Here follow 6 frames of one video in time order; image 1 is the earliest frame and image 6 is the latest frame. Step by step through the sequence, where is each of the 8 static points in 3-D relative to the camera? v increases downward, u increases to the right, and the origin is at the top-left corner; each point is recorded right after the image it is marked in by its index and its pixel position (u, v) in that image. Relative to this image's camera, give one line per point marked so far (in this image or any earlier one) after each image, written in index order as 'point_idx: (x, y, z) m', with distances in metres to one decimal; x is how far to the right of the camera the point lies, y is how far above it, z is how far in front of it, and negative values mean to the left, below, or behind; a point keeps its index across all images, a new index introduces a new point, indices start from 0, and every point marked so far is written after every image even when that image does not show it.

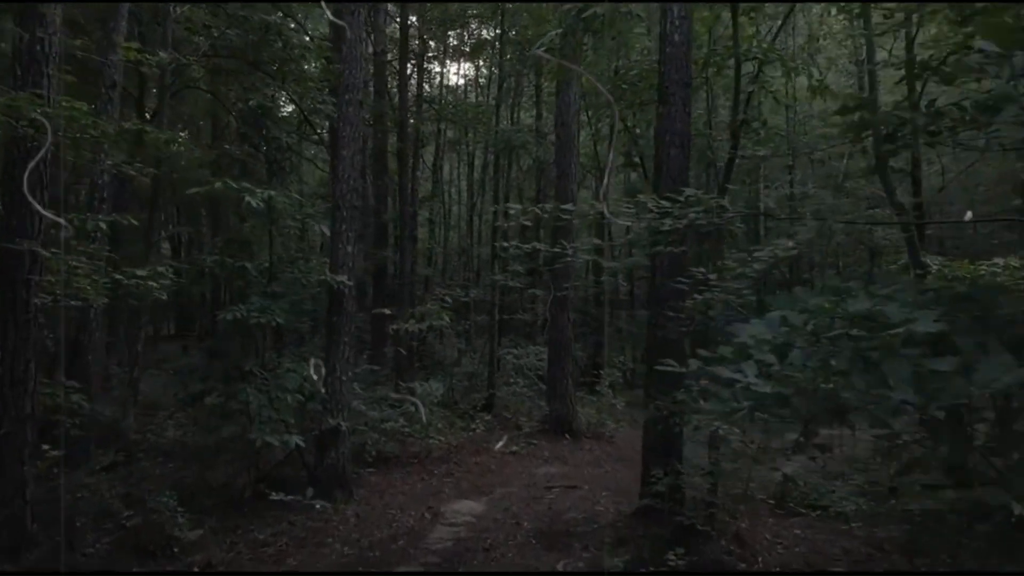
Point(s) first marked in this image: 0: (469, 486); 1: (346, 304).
0: (-0.5, -2.4, +10.2) m
1: (-1.8, -0.2, +9.0) m
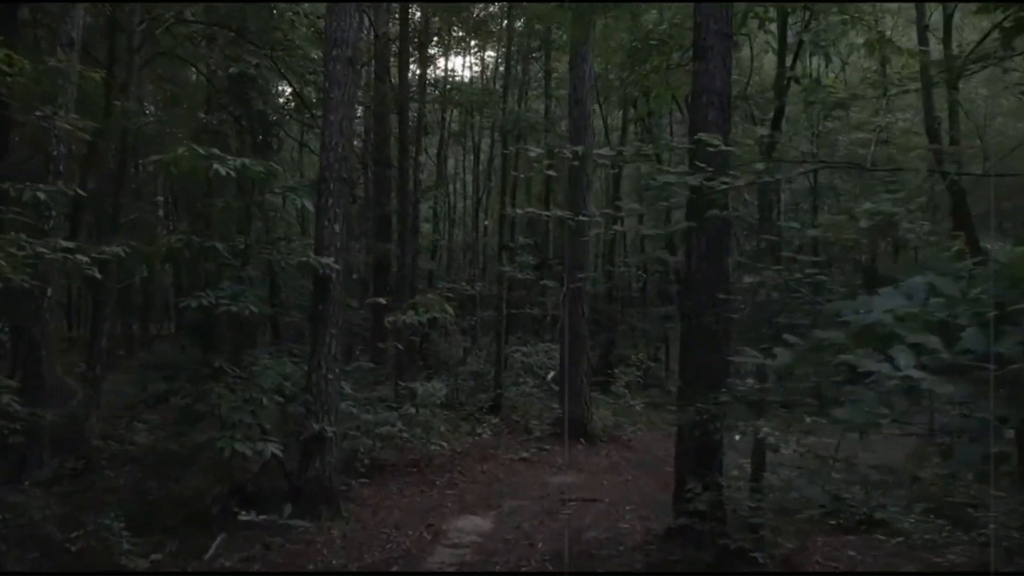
0: (-0.4, -2.3, +9.0) m
1: (-1.7, 0.0, +7.8) m
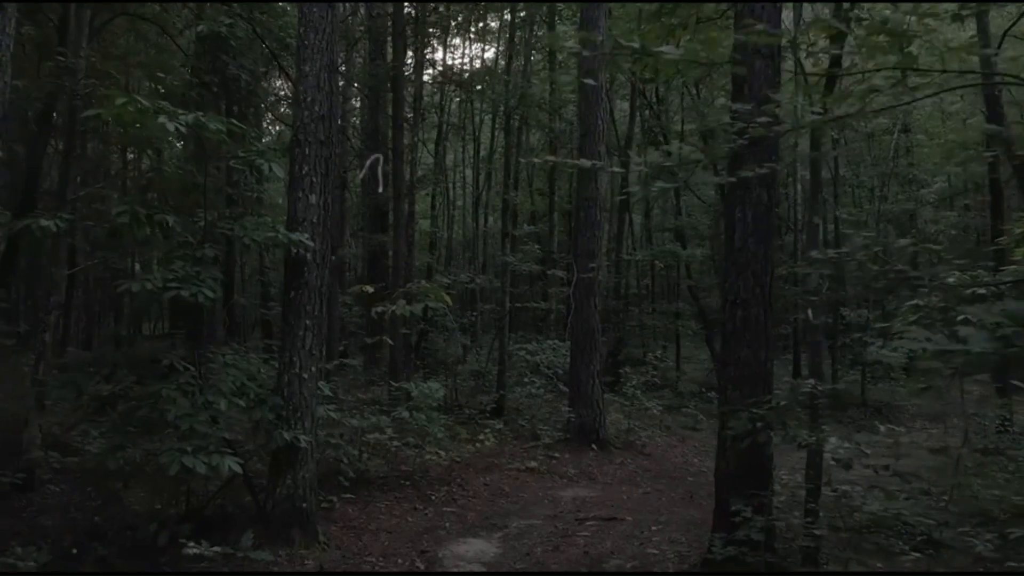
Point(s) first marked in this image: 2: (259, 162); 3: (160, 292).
0: (-0.4, -2.2, +7.8) m
1: (-1.6, +0.1, +6.6) m
2: (-2.0, +1.0, +6.7) m
3: (-2.5, 0.0, +6.0) m
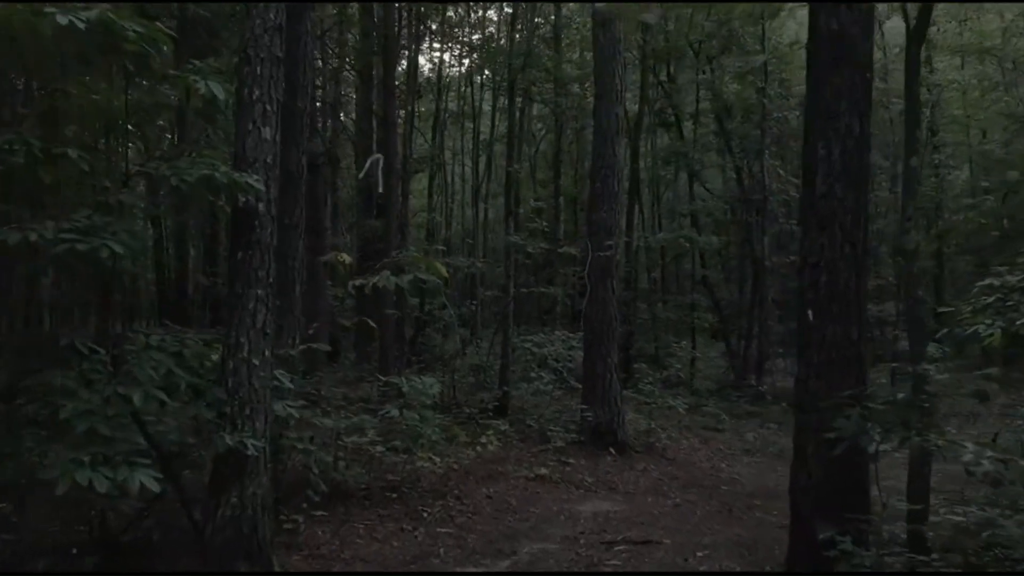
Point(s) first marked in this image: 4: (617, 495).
0: (-0.3, -1.9, +6.3) m
1: (-1.6, +0.4, +5.1) m
2: (-2.0, +1.3, +5.2) m
3: (-2.5, +0.2, +4.5) m
4: (+1.1, -2.1, +8.5) m
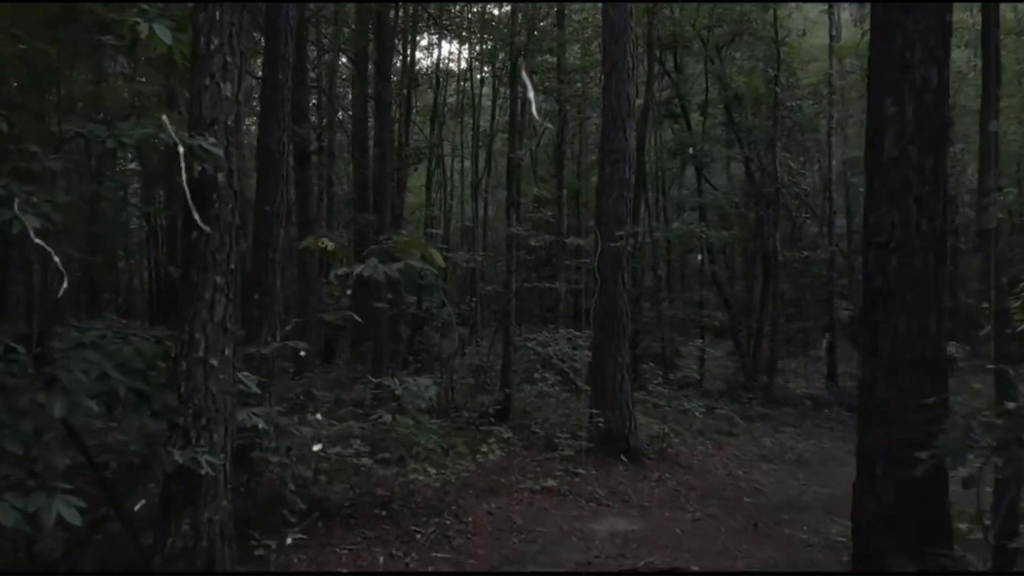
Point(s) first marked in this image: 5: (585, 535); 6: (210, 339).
0: (-0.2, -1.9, +5.5) m
1: (-1.5, +0.4, +4.3) m
2: (-1.9, +1.3, +4.4) m
3: (-2.4, +0.3, +3.7) m
4: (+1.1, -2.0, +7.7) m
5: (+0.6, -1.9, +6.5) m
6: (-1.5, -0.3, +4.2) m
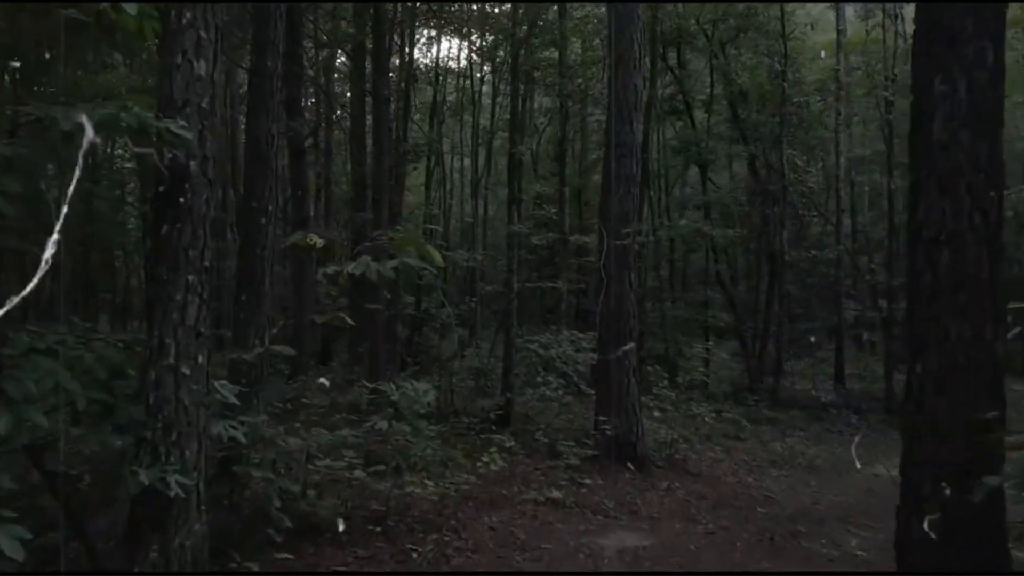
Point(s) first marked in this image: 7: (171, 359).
0: (-0.2, -1.9, +5.1) m
1: (-1.5, +0.4, +3.9) m
2: (-1.9, +1.3, +4.0) m
3: (-2.4, +0.3, +3.3) m
4: (+1.1, -2.0, +7.2) m
5: (+0.6, -1.9, +6.1) m
6: (-1.5, -0.3, +3.8) m
7: (-1.5, -0.3, +3.8) m
